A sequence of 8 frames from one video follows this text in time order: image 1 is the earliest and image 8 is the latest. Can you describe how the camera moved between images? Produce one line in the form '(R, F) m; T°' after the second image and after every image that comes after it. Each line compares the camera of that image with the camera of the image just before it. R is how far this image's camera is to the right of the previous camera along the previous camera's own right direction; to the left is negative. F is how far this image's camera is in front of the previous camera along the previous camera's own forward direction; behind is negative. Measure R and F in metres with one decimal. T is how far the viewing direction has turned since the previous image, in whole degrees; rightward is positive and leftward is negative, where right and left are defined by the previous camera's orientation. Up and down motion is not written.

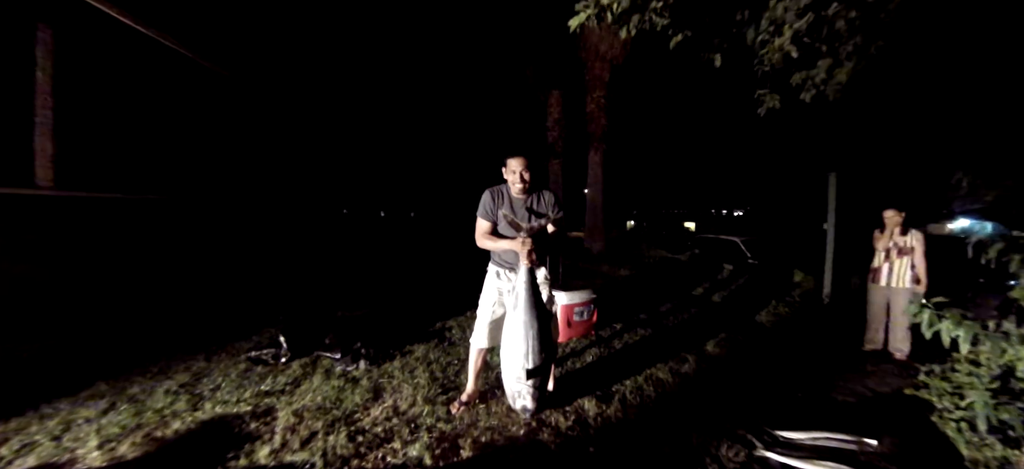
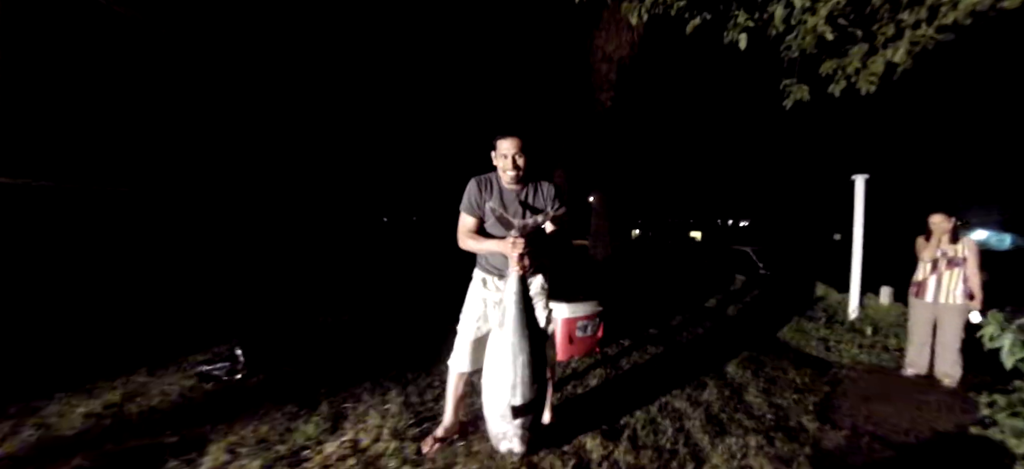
(+0.1, +0.5) m; -1°
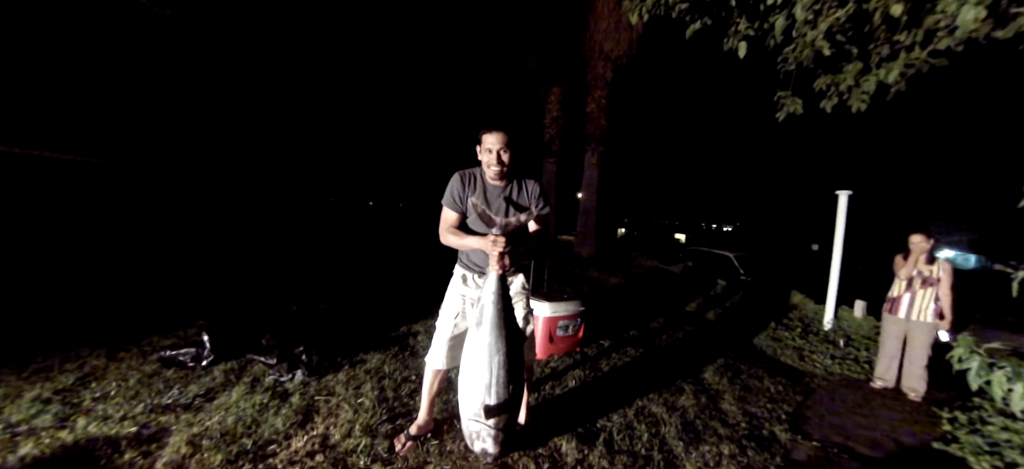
(0.0, +0.1) m; +2°
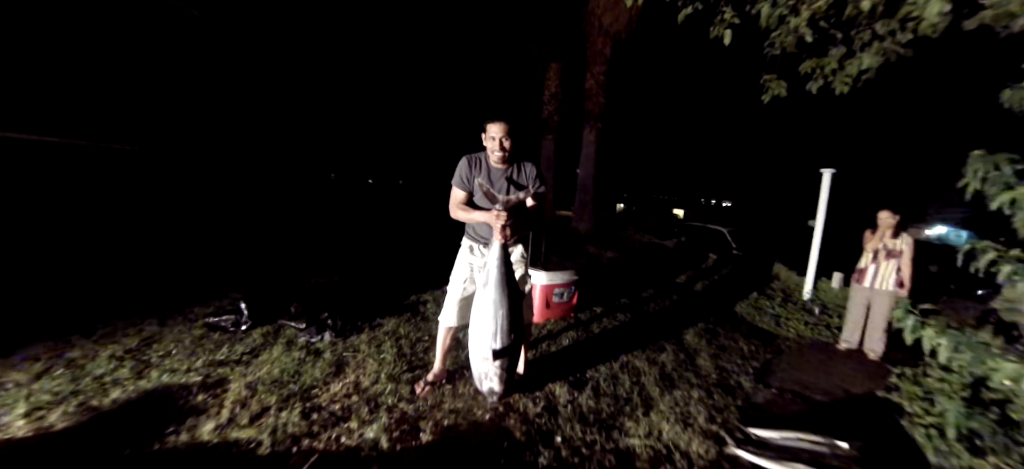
(0.0, -0.4) m; 0°
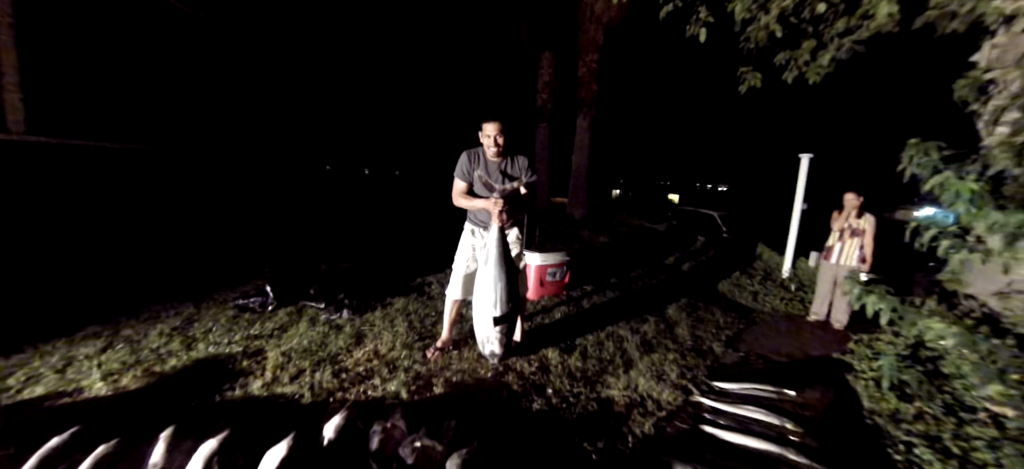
(0.0, -0.4) m; 0°
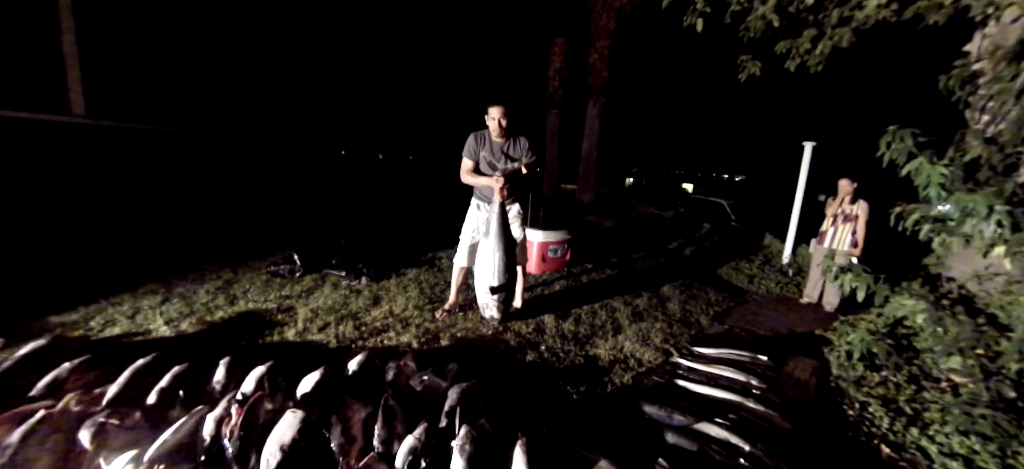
(+0.1, -0.3) m; -2°
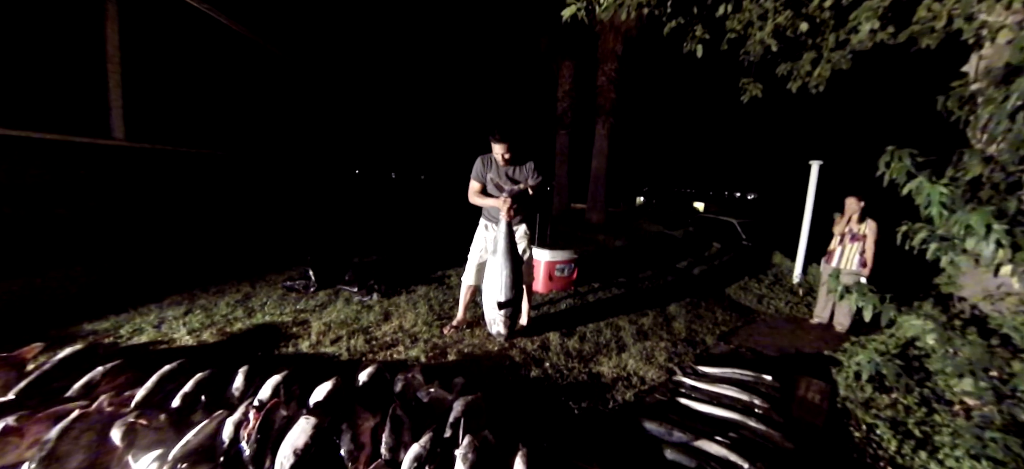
(0.0, -0.1) m; -2°
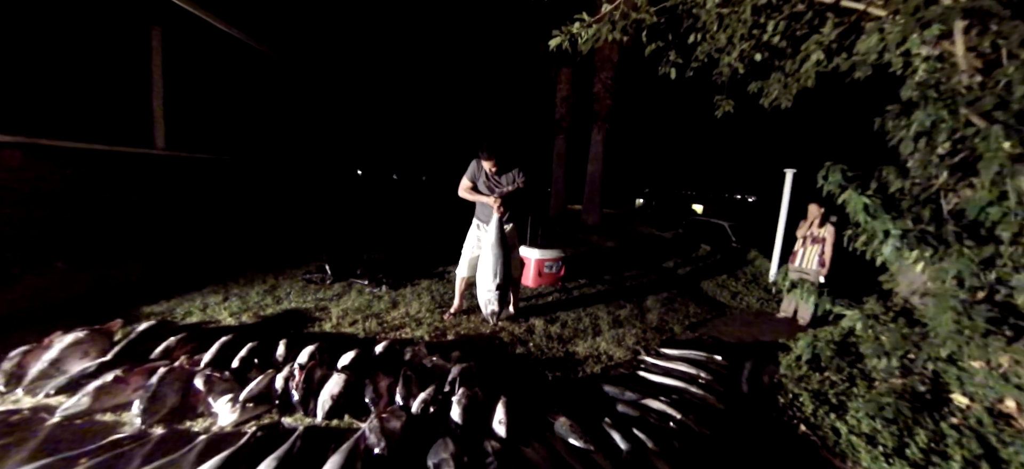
(+0.1, -0.6) m; 0°
